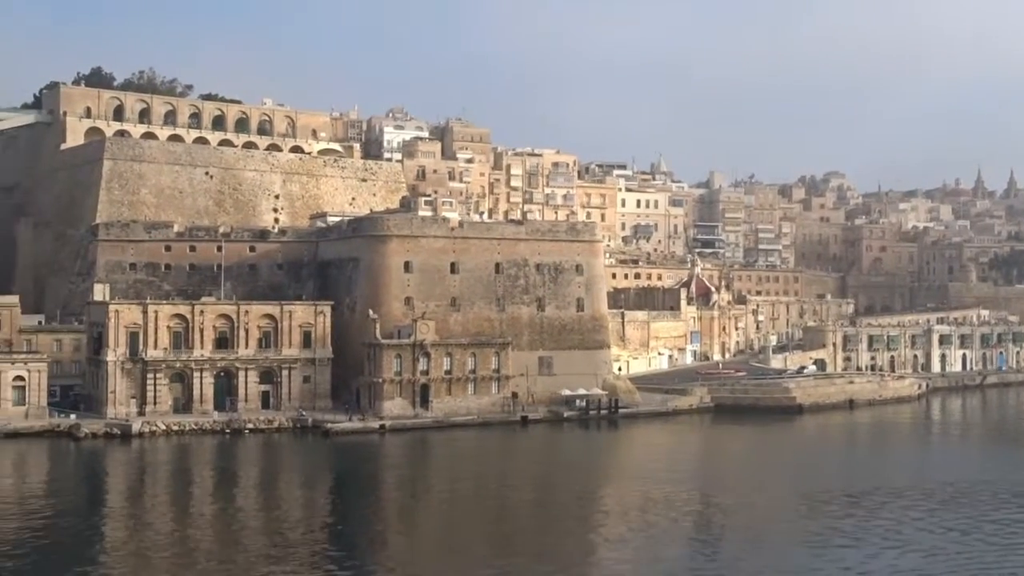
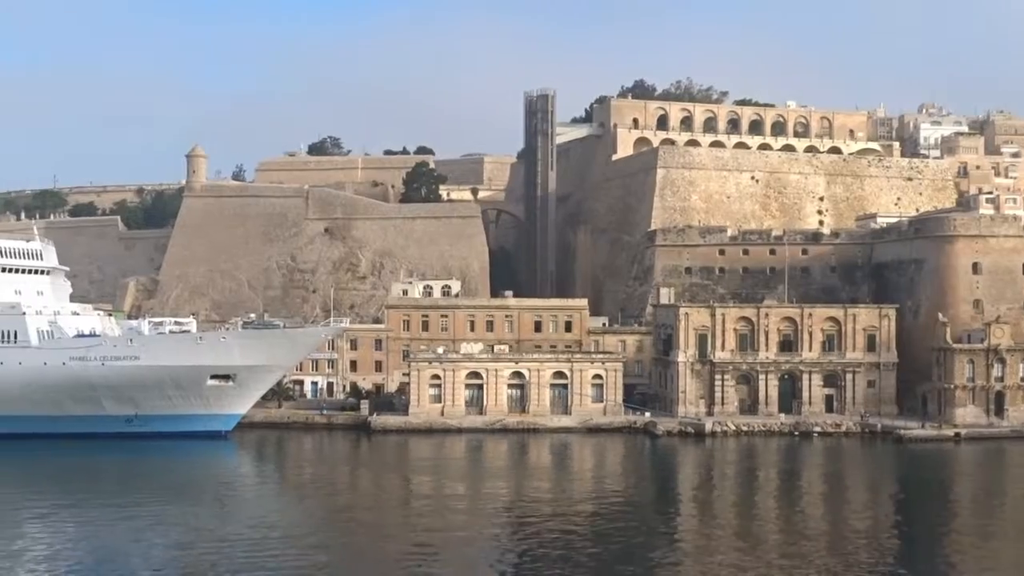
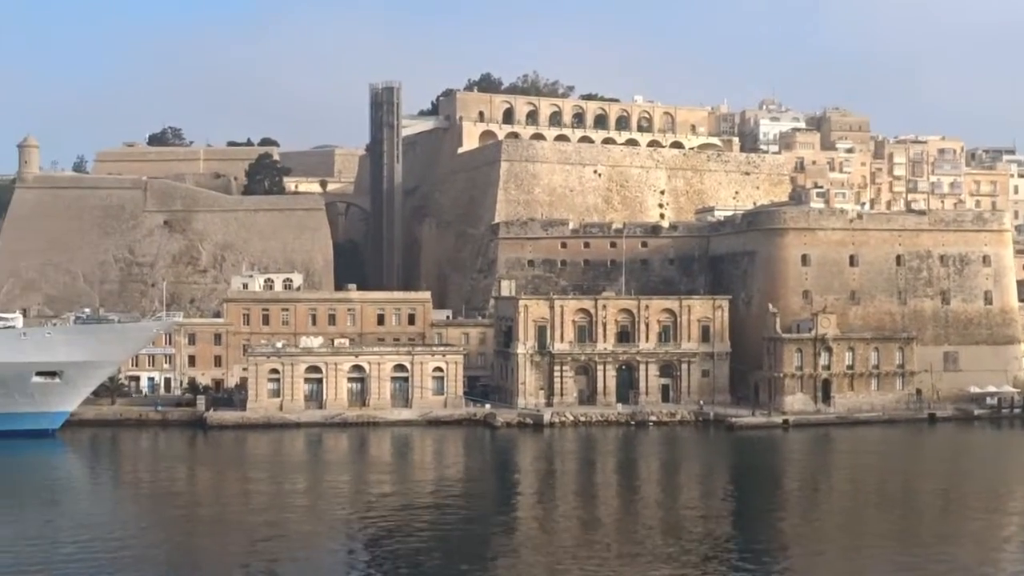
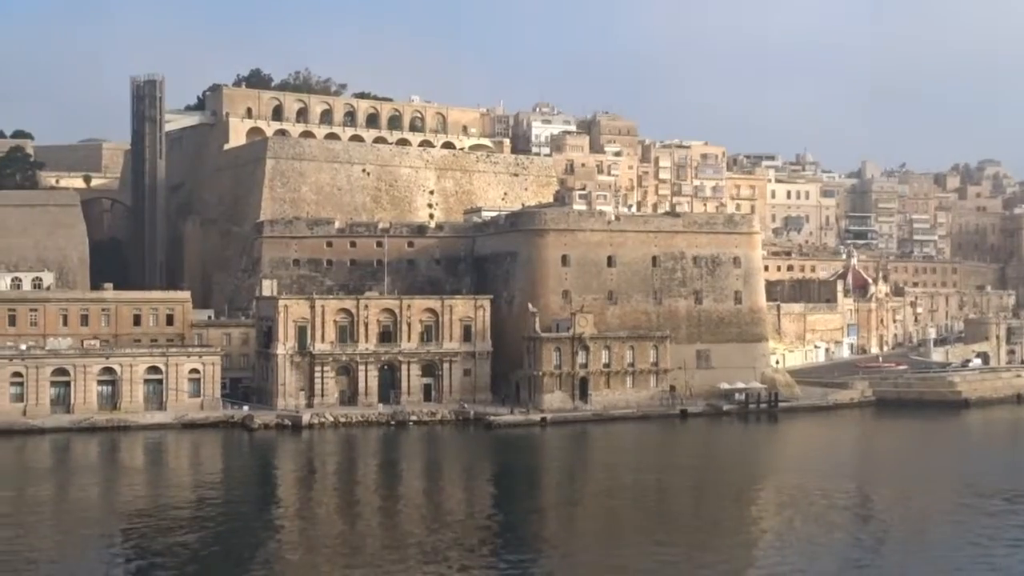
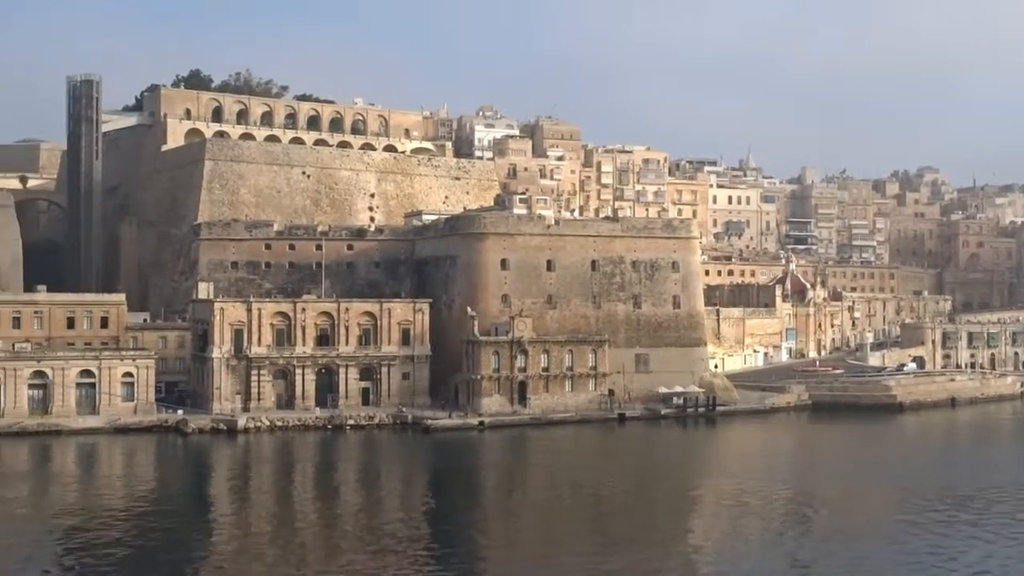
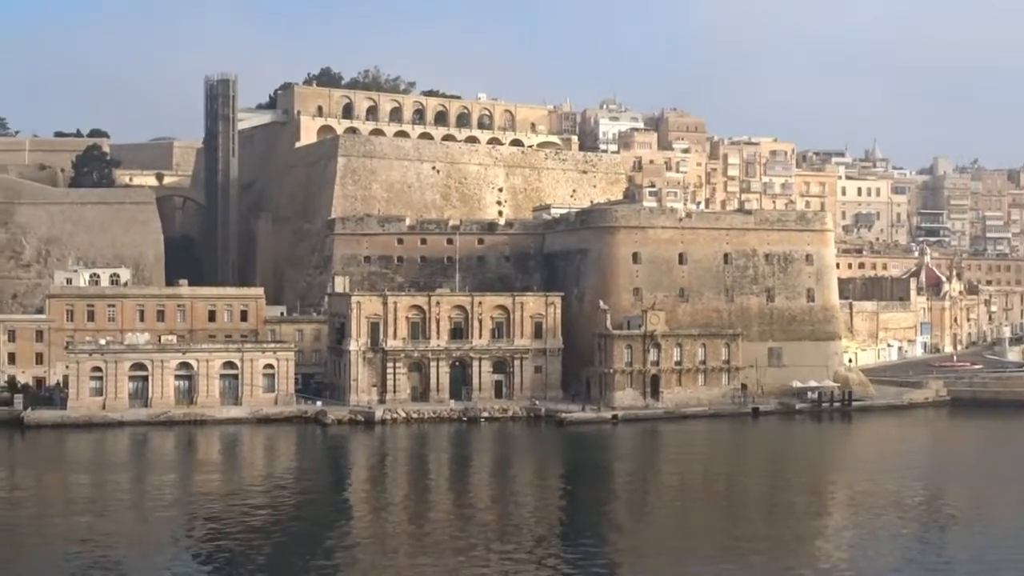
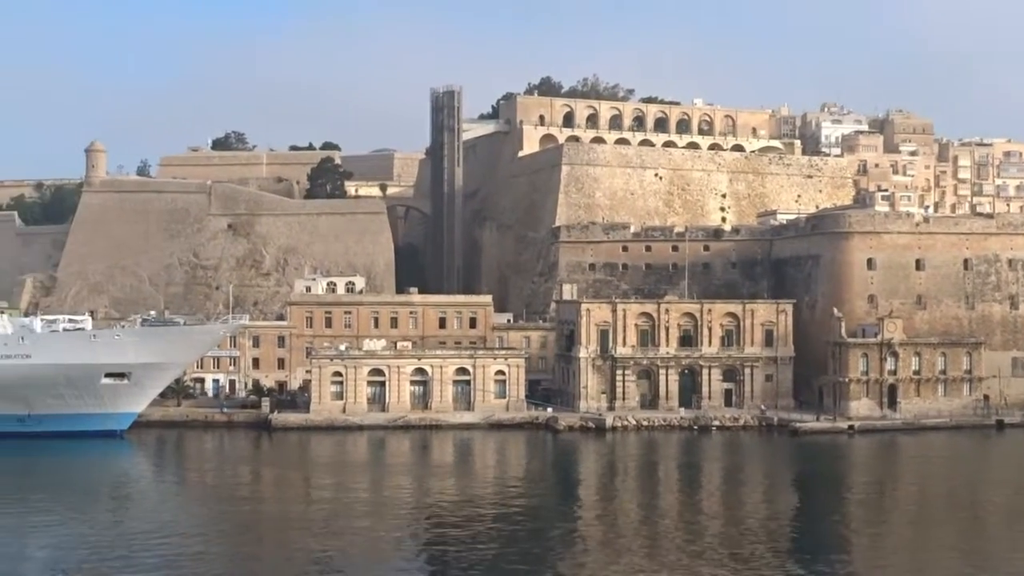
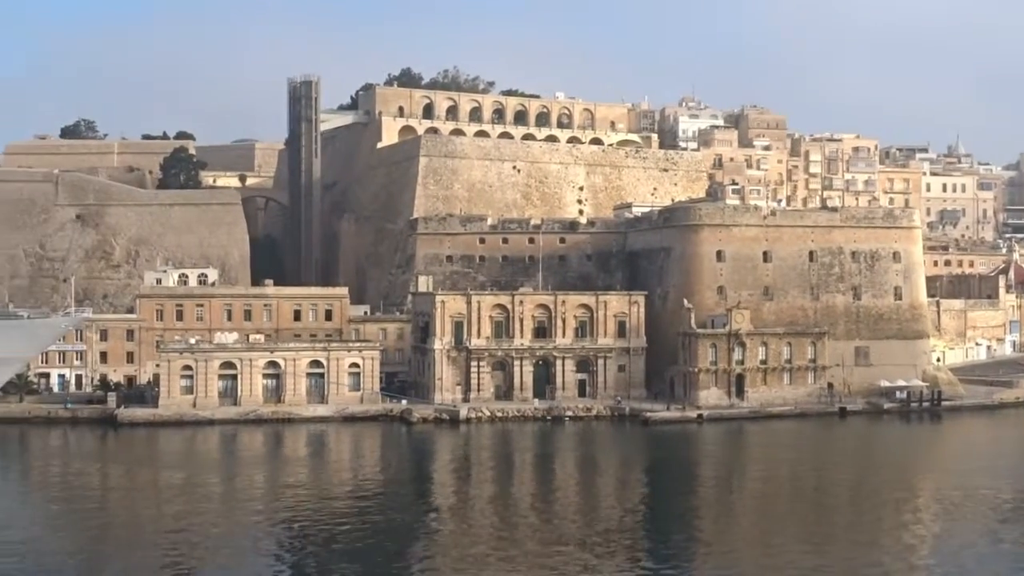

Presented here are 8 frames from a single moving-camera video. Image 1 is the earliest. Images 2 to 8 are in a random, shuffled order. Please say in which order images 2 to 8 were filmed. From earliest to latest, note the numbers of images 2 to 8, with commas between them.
5, 4, 6, 8, 3, 7, 2
